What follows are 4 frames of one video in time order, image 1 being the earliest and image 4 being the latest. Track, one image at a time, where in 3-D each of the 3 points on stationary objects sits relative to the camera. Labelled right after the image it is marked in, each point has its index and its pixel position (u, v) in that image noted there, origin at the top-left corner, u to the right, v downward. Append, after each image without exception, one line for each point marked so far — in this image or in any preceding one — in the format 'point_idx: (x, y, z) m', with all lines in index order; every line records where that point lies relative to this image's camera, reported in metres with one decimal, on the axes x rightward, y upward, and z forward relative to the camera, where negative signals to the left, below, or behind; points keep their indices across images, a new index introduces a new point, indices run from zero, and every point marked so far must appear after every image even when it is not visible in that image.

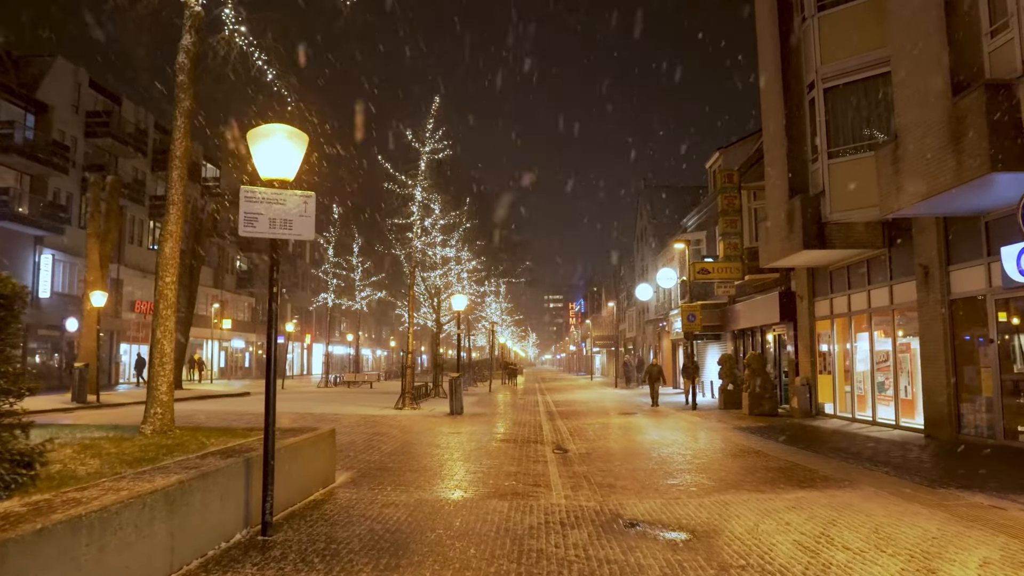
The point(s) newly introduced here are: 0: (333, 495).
0: (-2.1, -2.5, +8.3) m
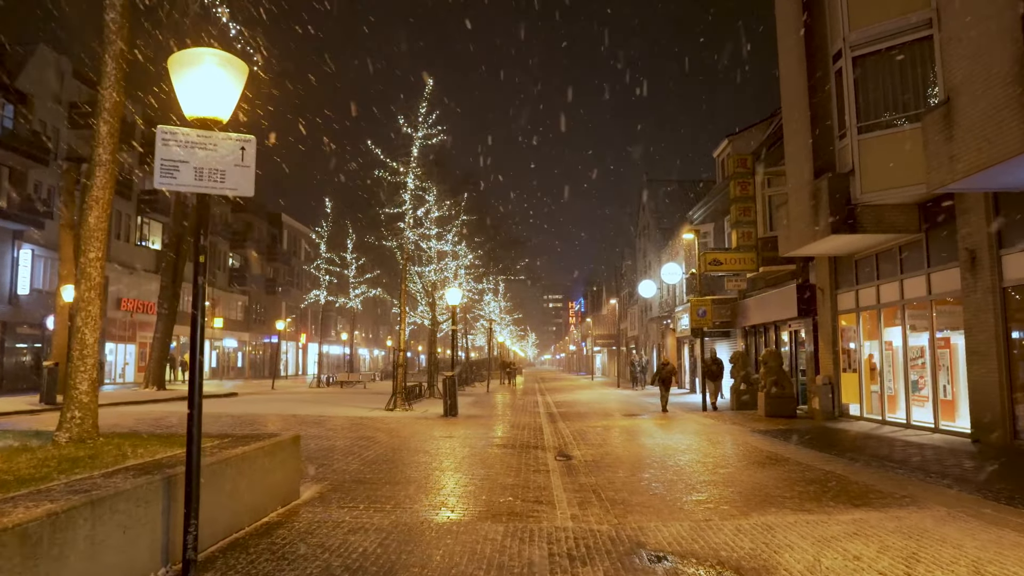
0: (-2.1, -2.2, +6.9) m
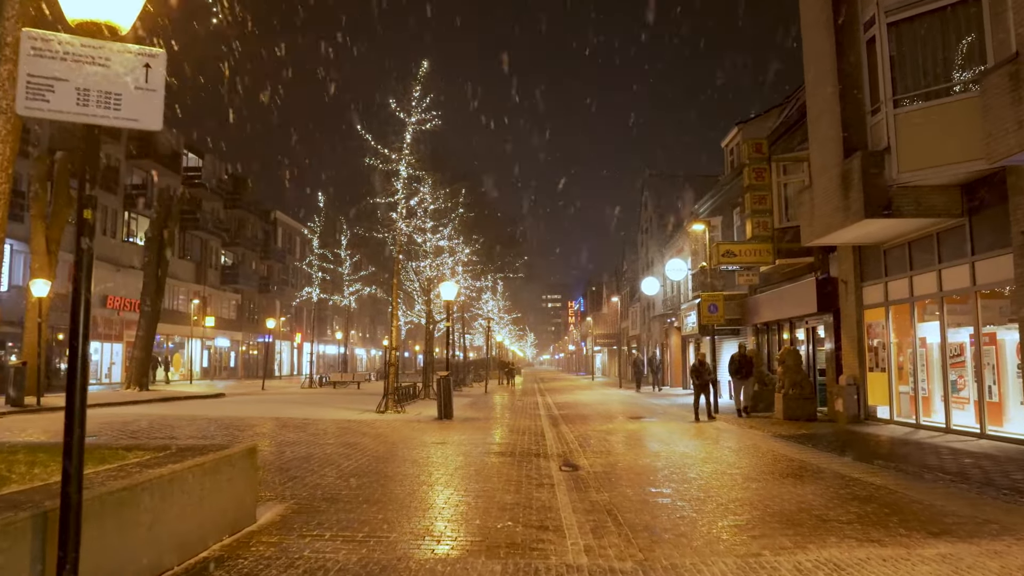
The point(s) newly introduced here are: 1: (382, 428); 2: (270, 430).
0: (-2.2, -2.1, +5.6) m
1: (-2.9, -3.2, +15.8) m
2: (-5.2, -3.1, +15.0) m
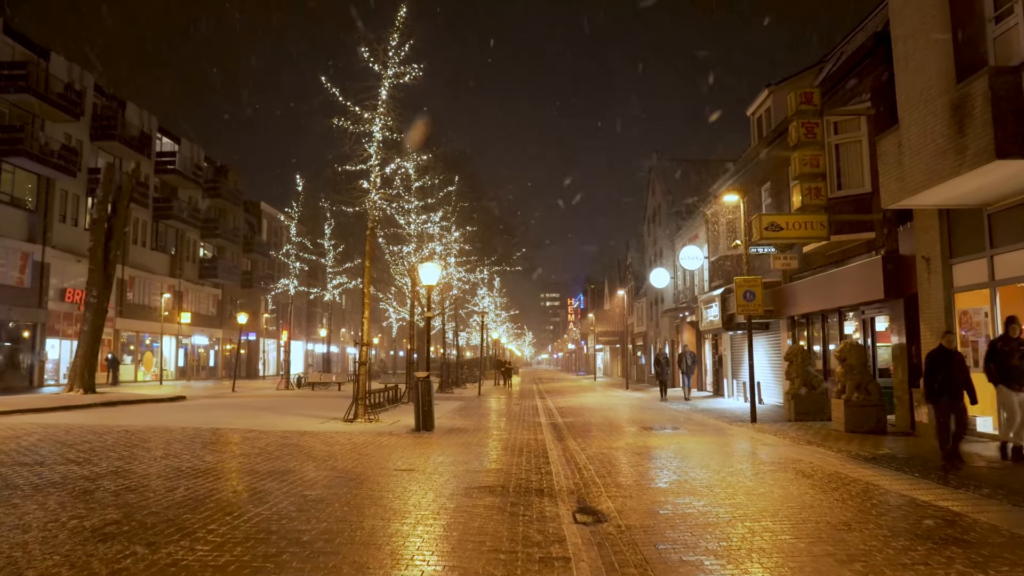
0: (-2.2, -1.7, +2.1) m
1: (-3.0, -2.8, +12.4) m
2: (-5.3, -2.7, +11.6) m
